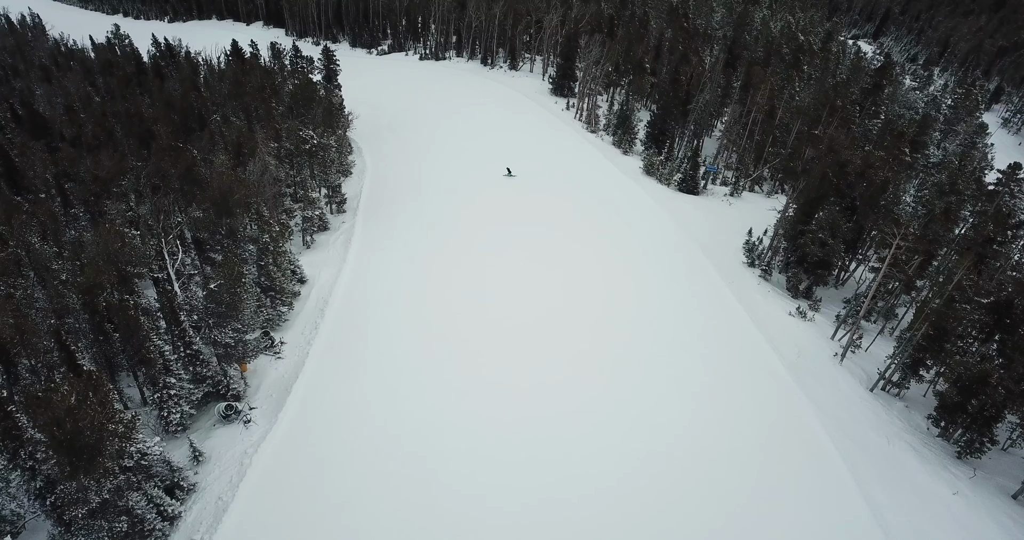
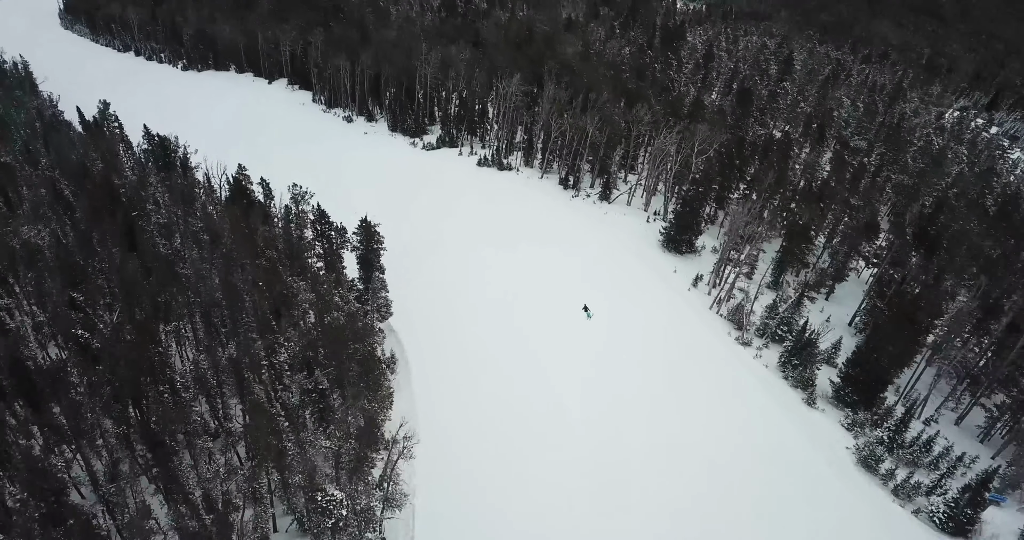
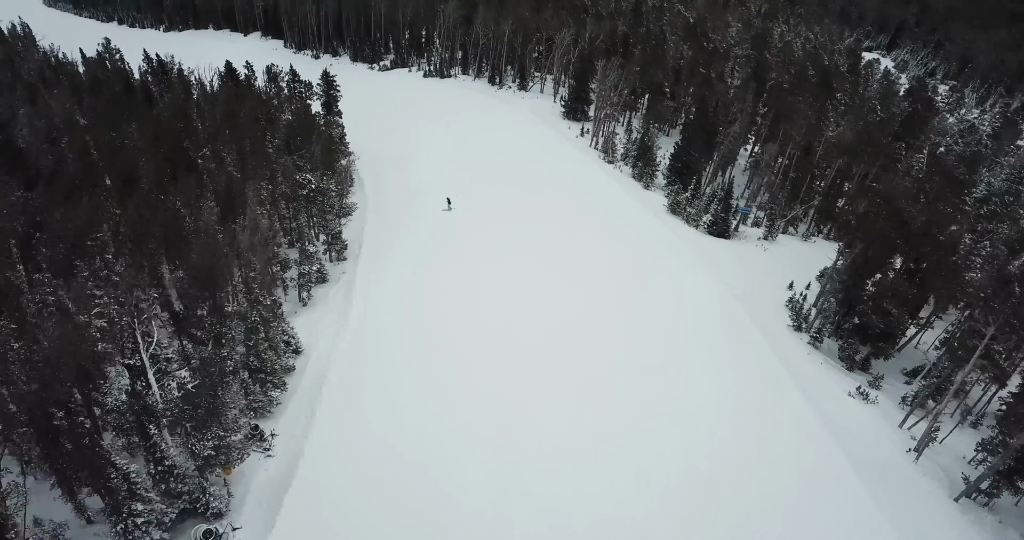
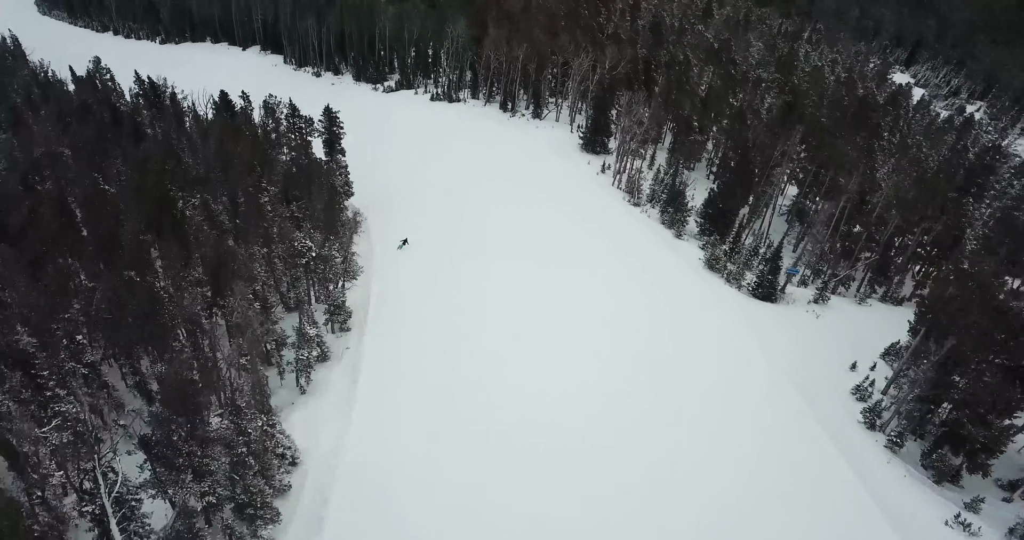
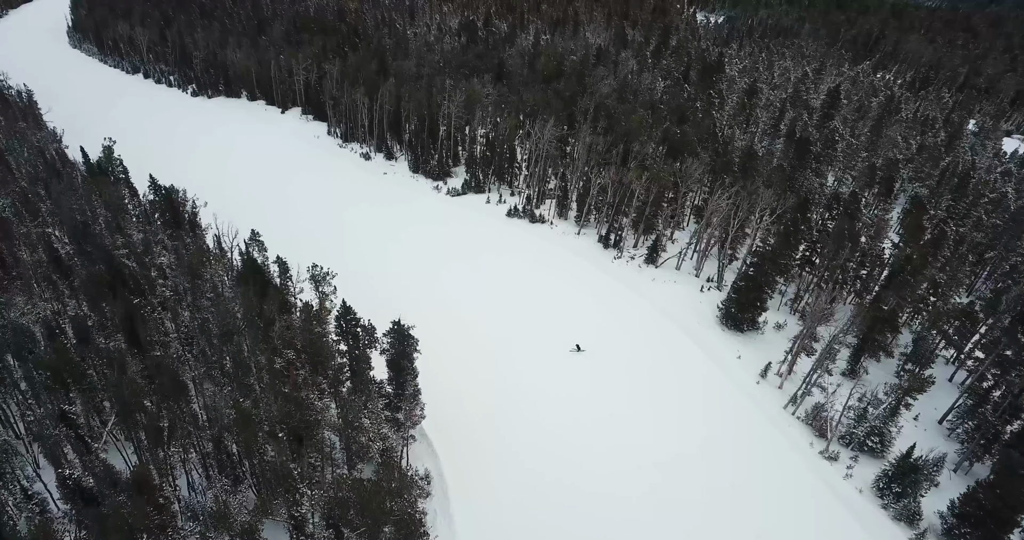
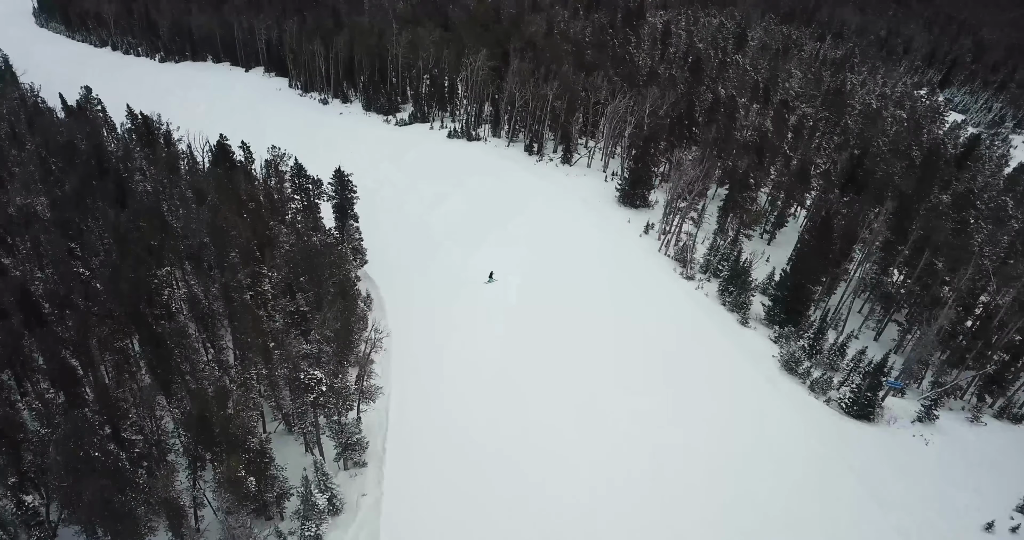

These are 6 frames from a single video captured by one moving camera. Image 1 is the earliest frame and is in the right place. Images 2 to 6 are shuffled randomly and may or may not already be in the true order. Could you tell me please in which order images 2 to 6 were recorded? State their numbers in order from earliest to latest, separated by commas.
3, 4, 6, 2, 5
